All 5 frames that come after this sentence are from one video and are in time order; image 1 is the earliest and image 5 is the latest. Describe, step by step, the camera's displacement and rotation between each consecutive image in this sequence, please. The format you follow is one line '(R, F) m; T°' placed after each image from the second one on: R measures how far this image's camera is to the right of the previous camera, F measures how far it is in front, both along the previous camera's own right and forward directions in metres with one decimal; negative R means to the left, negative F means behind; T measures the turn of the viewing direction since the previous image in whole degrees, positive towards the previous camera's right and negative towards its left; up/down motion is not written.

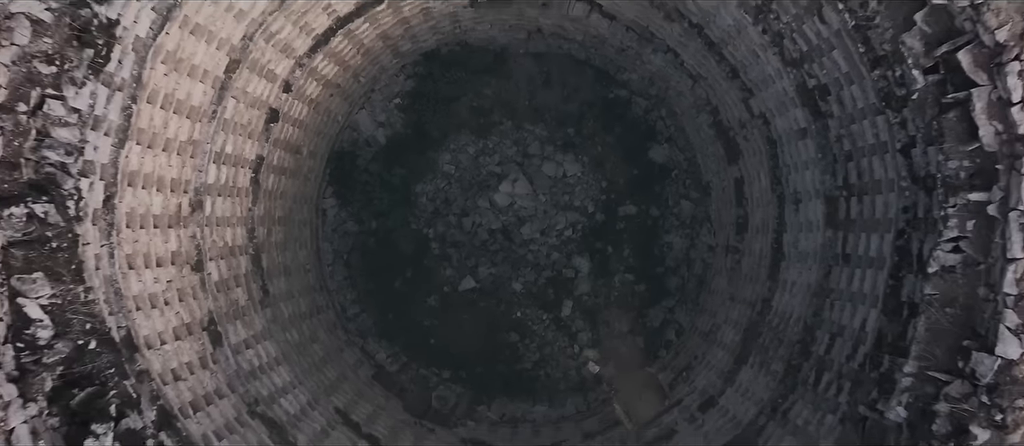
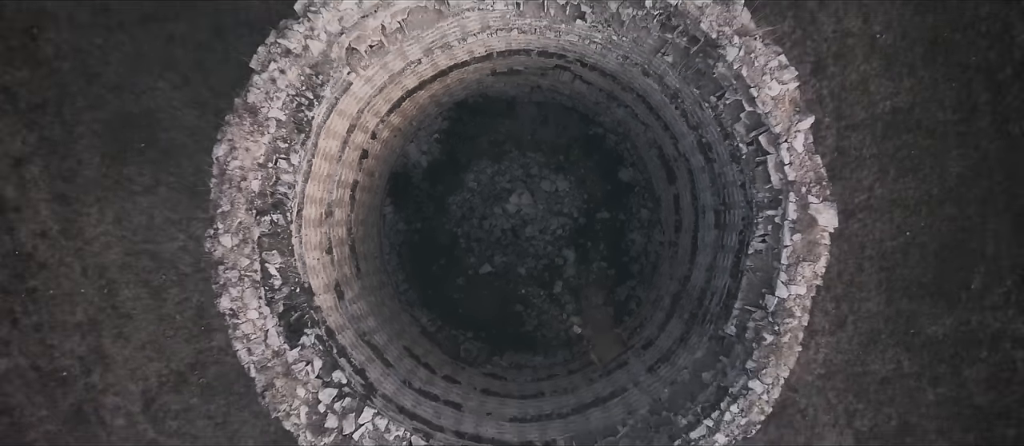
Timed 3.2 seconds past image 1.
(-0.1, -2.0) m; 0°
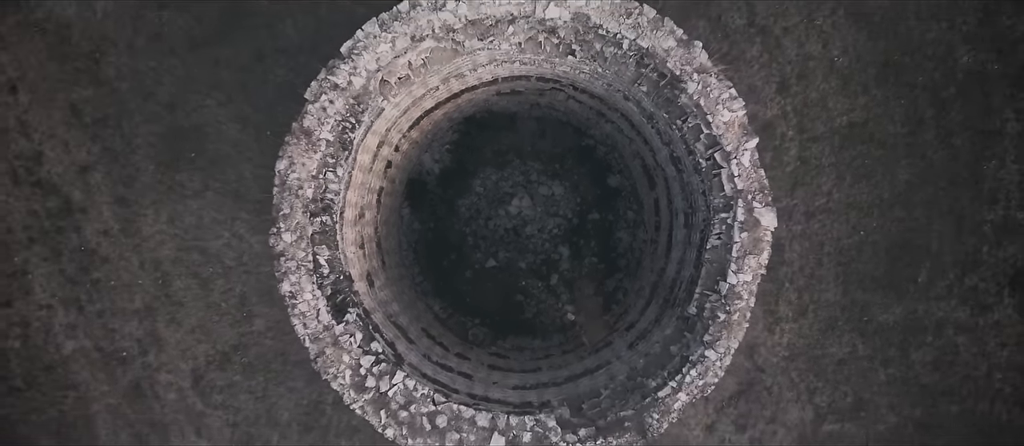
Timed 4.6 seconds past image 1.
(0.0, -1.0) m; 0°
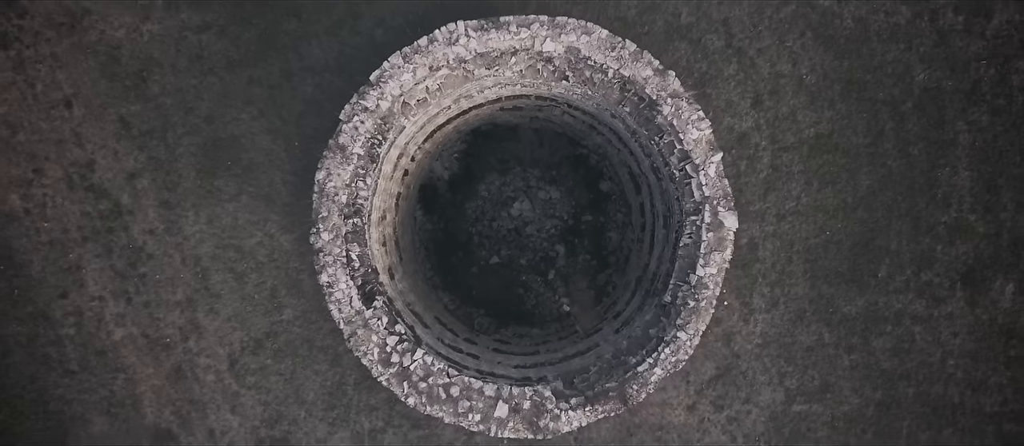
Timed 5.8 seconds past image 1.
(0.0, -1.0) m; 0°
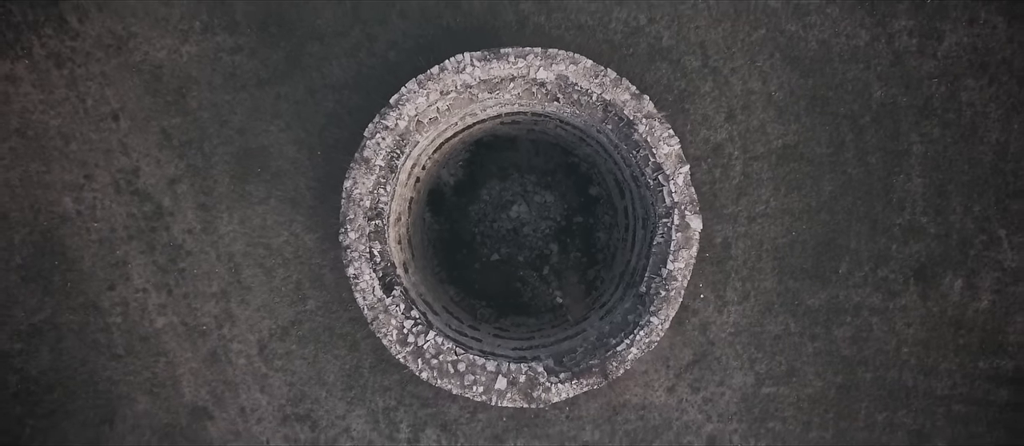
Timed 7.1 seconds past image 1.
(0.0, -1.1) m; 0°
